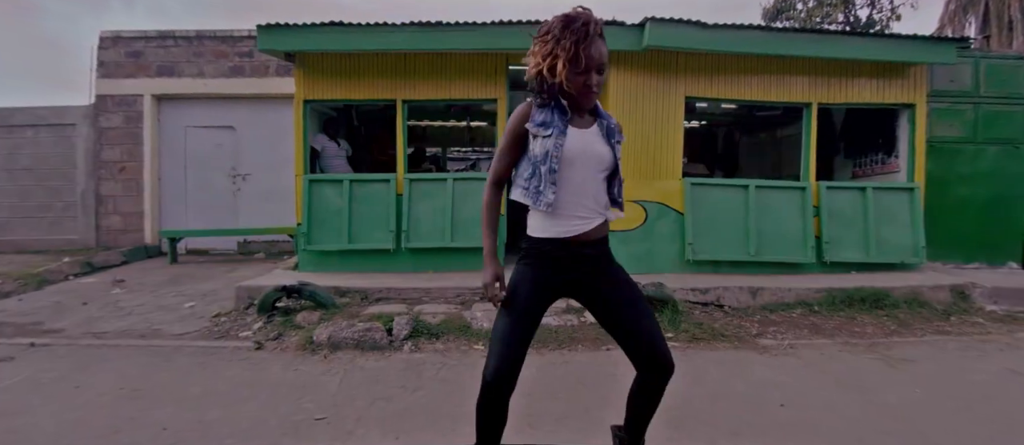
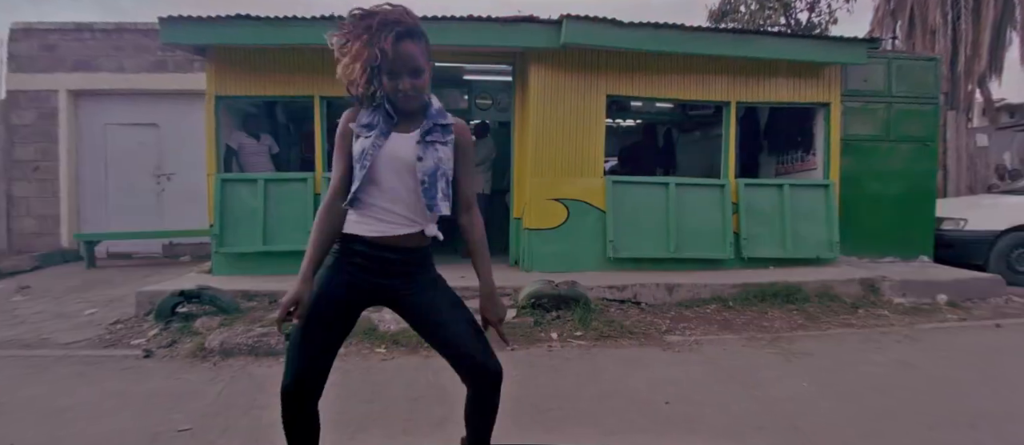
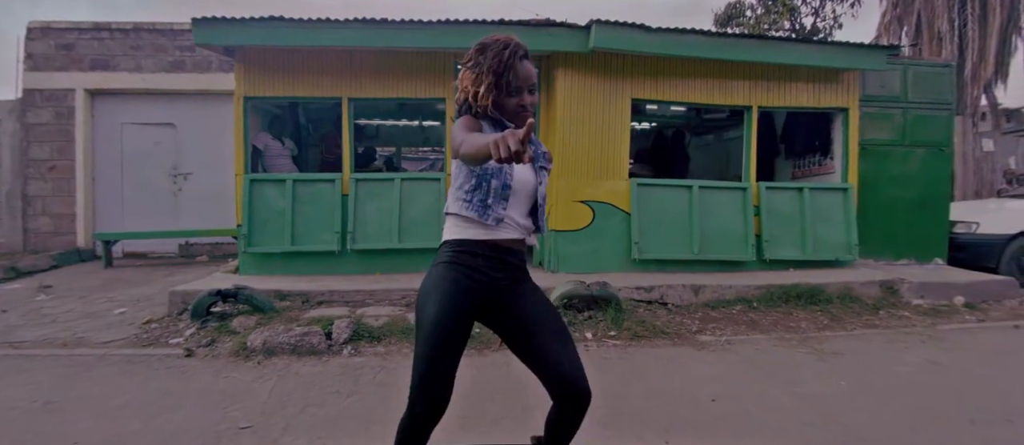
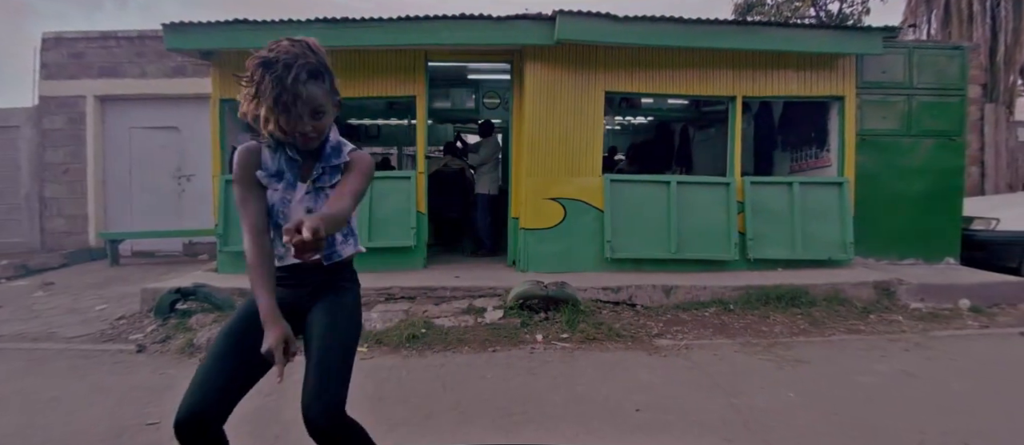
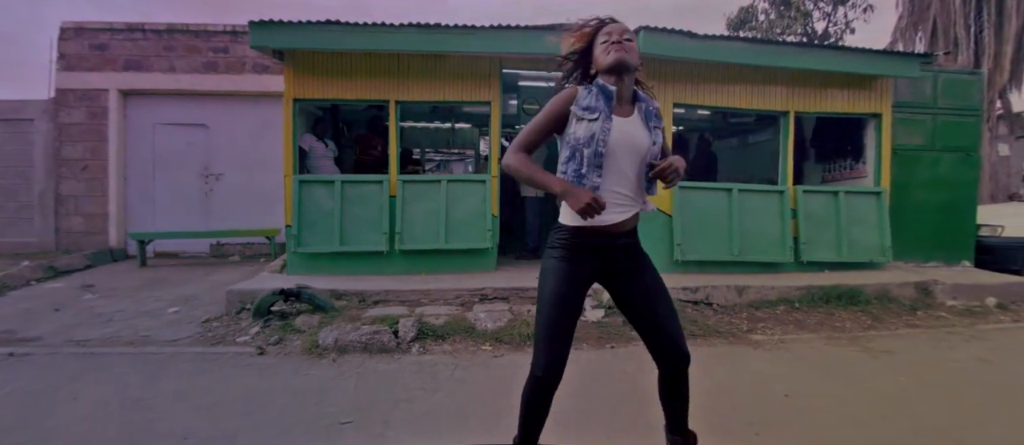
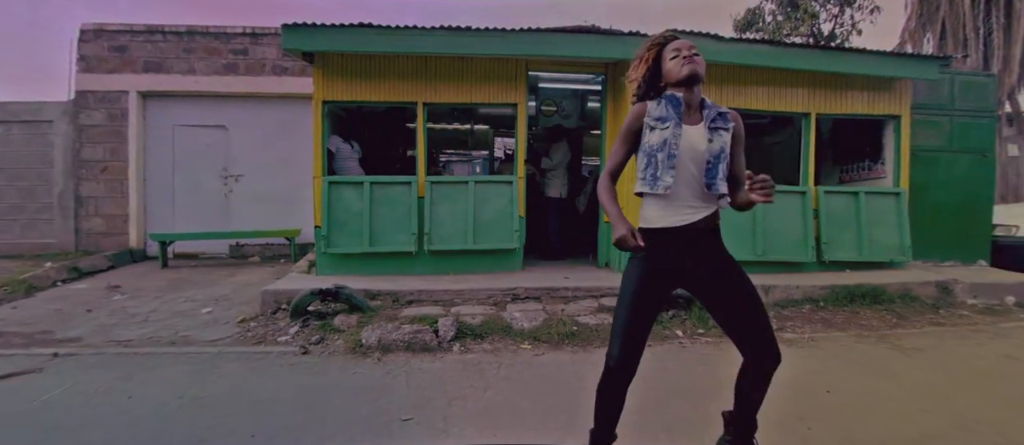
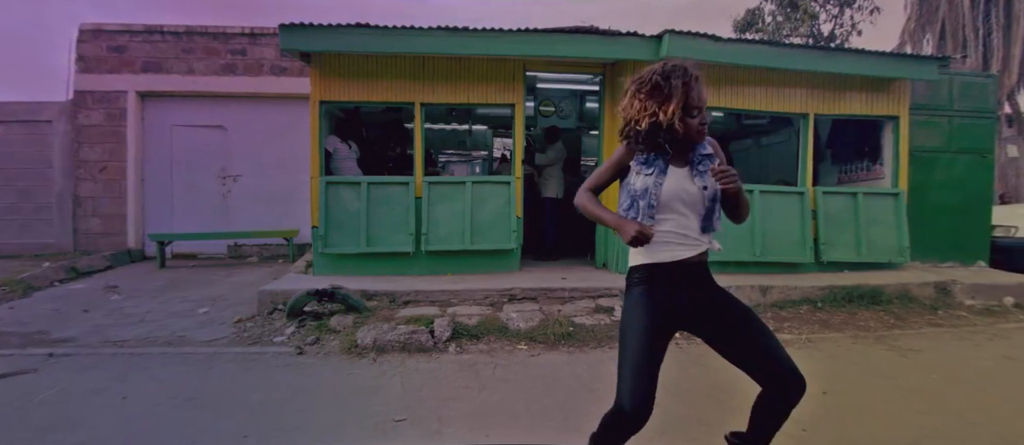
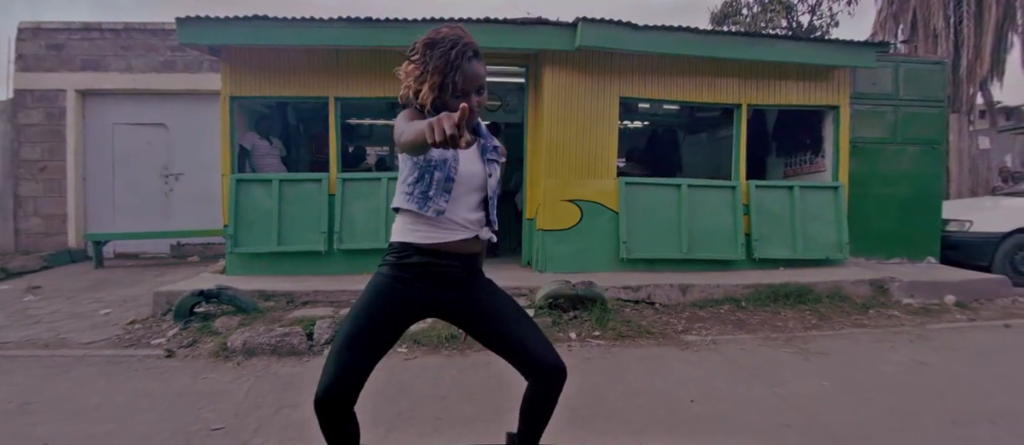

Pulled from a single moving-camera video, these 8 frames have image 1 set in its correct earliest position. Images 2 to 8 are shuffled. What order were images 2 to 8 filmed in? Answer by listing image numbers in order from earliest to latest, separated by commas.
6, 7, 5, 3, 8, 2, 4
